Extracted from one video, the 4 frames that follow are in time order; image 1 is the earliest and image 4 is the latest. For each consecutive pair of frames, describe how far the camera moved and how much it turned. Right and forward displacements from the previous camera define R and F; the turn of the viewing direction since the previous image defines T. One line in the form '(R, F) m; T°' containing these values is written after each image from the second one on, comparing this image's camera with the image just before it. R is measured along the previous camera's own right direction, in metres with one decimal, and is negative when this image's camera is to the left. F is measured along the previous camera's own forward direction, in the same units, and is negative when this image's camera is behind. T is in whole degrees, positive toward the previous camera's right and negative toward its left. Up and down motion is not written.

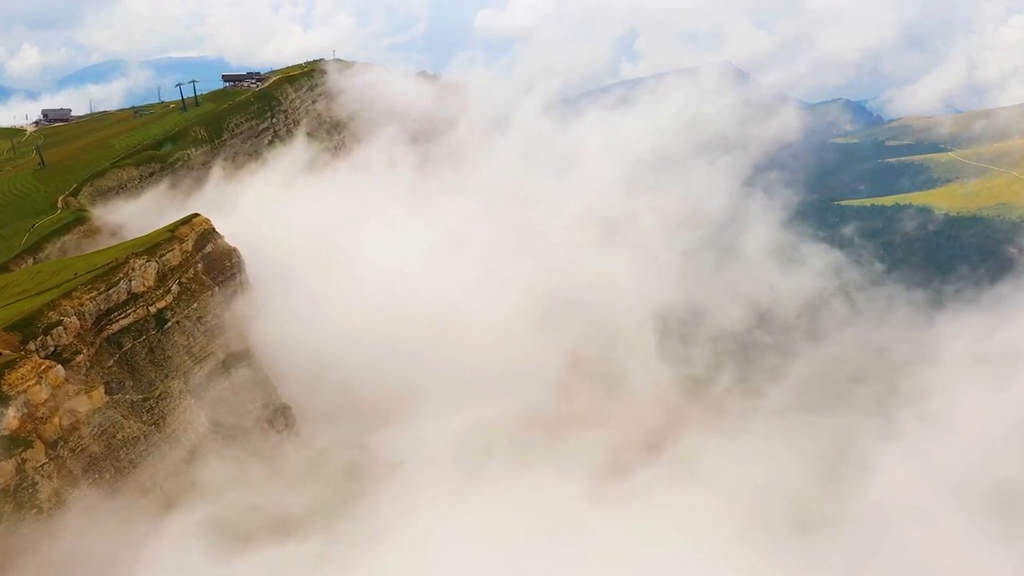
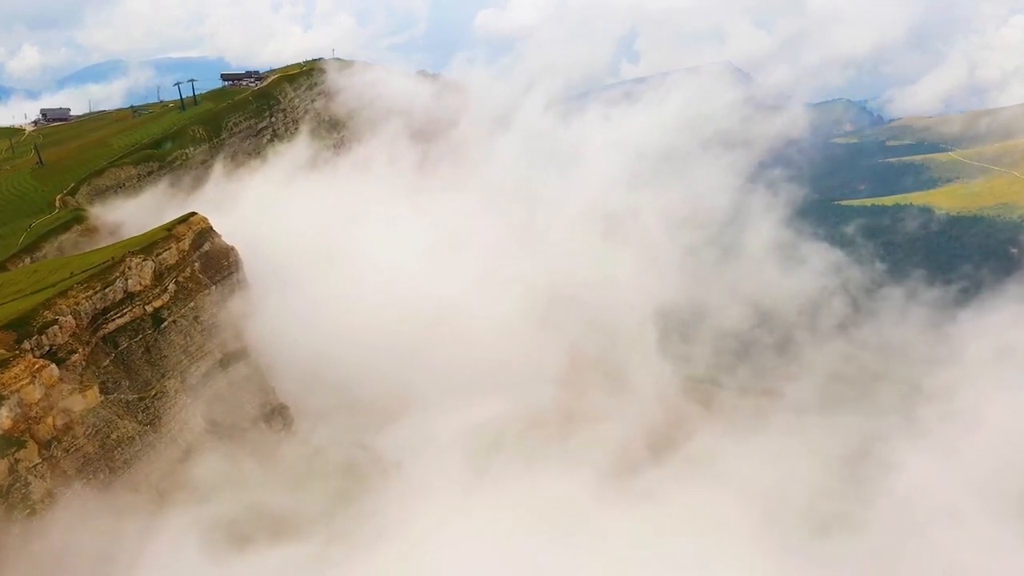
(+0.1, +0.4) m; 0°
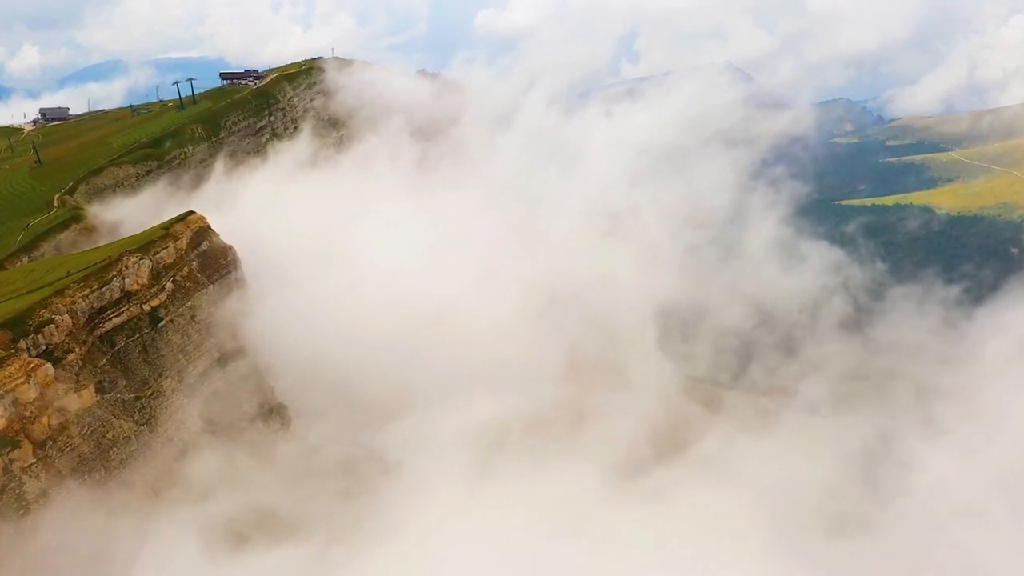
(+0.1, +0.4) m; 0°
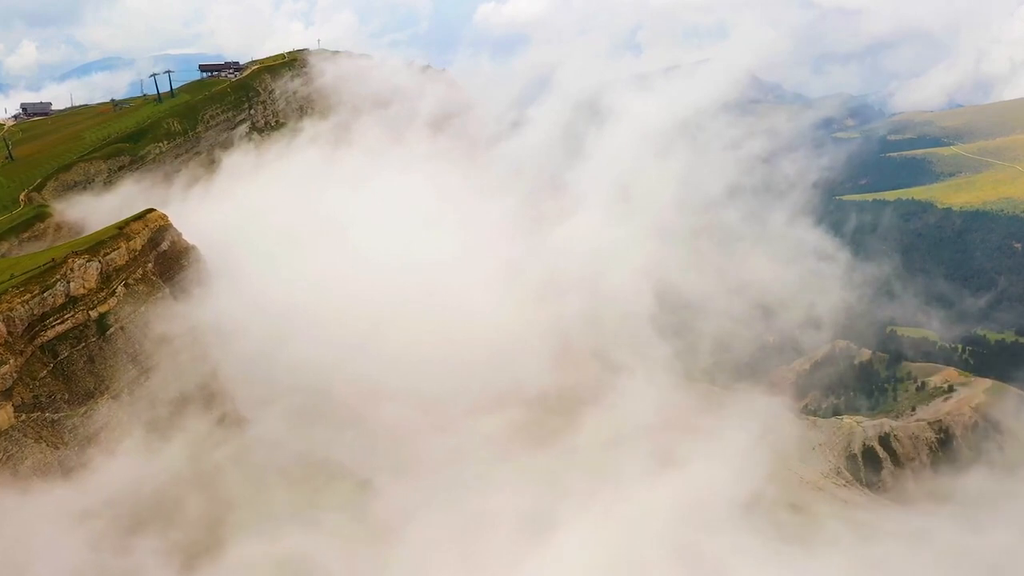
(+1.8, +5.0) m; 0°
